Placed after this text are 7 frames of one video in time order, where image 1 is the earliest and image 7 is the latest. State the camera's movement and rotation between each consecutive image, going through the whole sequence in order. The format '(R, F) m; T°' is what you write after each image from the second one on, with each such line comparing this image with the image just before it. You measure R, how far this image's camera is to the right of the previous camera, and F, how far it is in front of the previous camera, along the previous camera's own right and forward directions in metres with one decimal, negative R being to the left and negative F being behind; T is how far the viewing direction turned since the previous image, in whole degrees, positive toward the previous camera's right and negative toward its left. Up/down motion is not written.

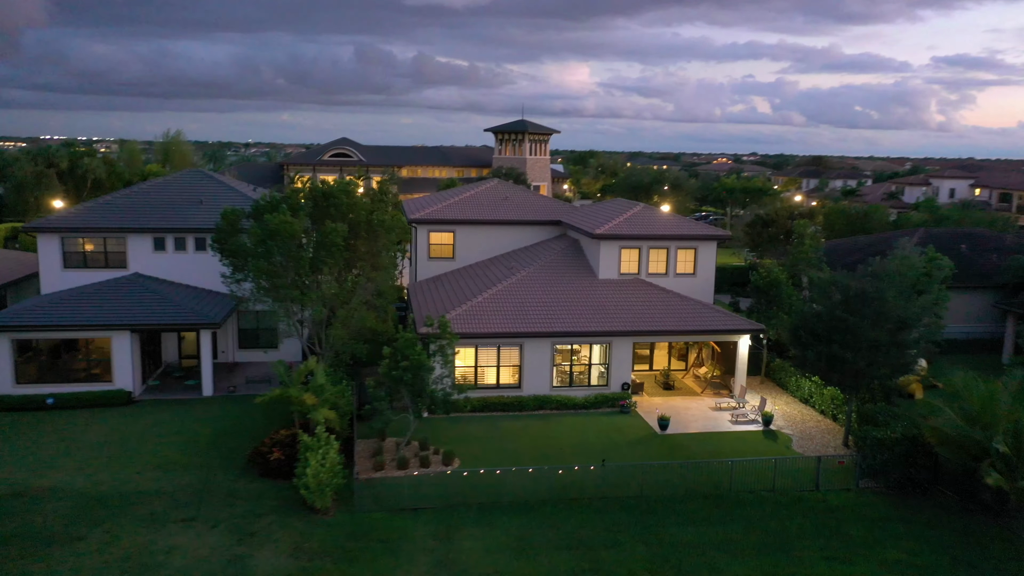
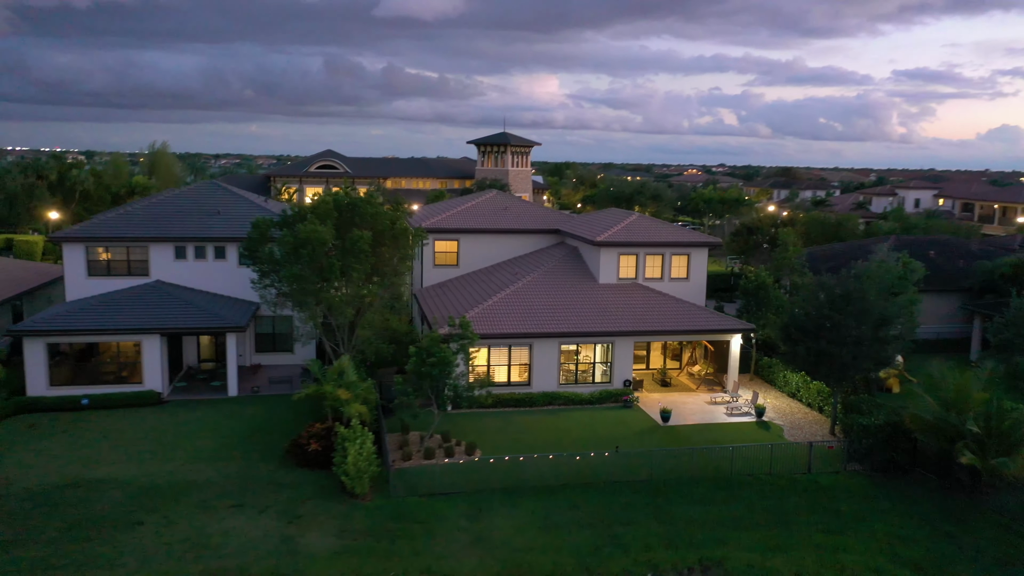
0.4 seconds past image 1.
(-1.1, -1.5) m; +2°
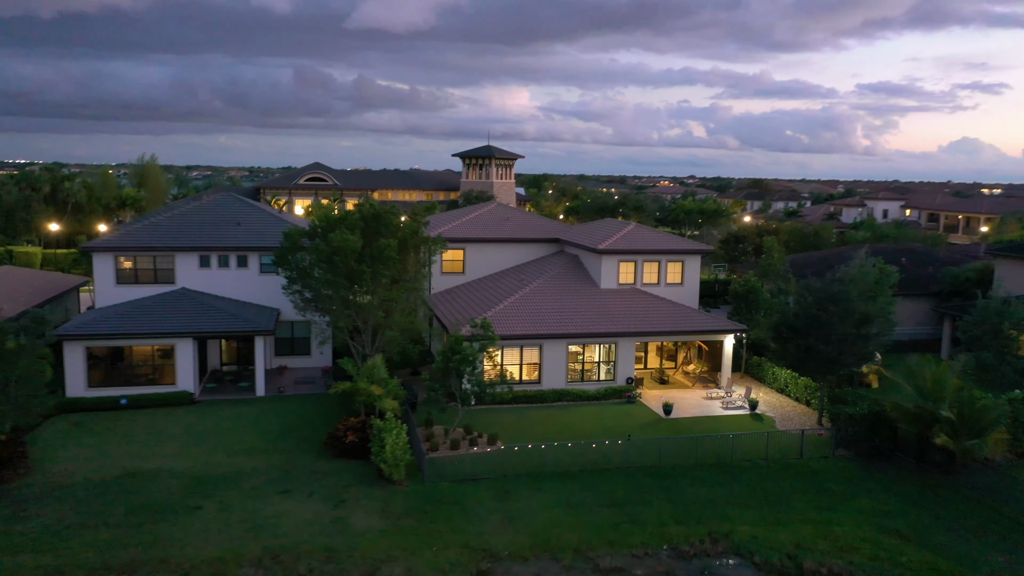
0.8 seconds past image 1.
(-1.2, -1.7) m; +2°
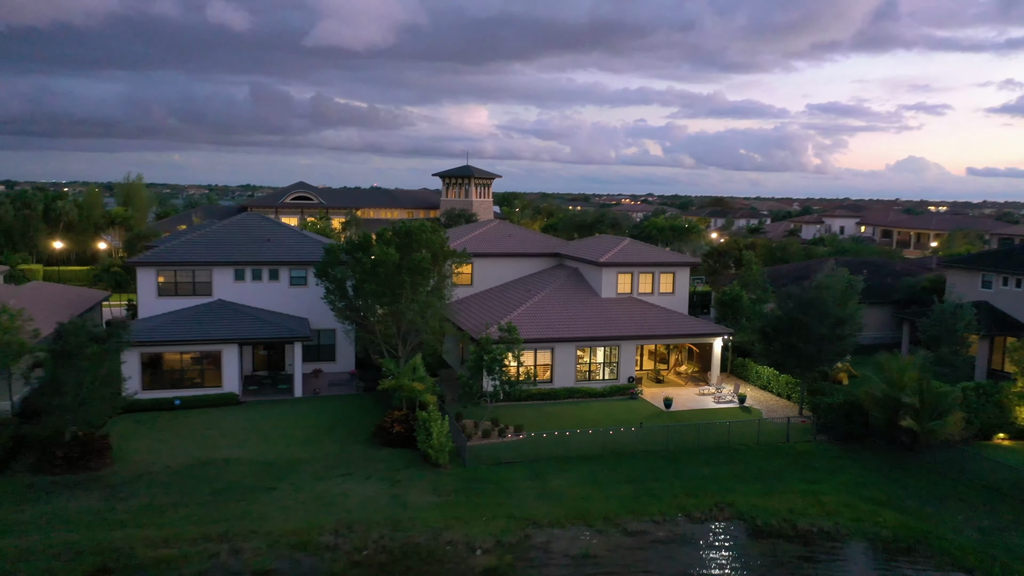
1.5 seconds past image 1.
(-1.9, -2.8) m; +3°
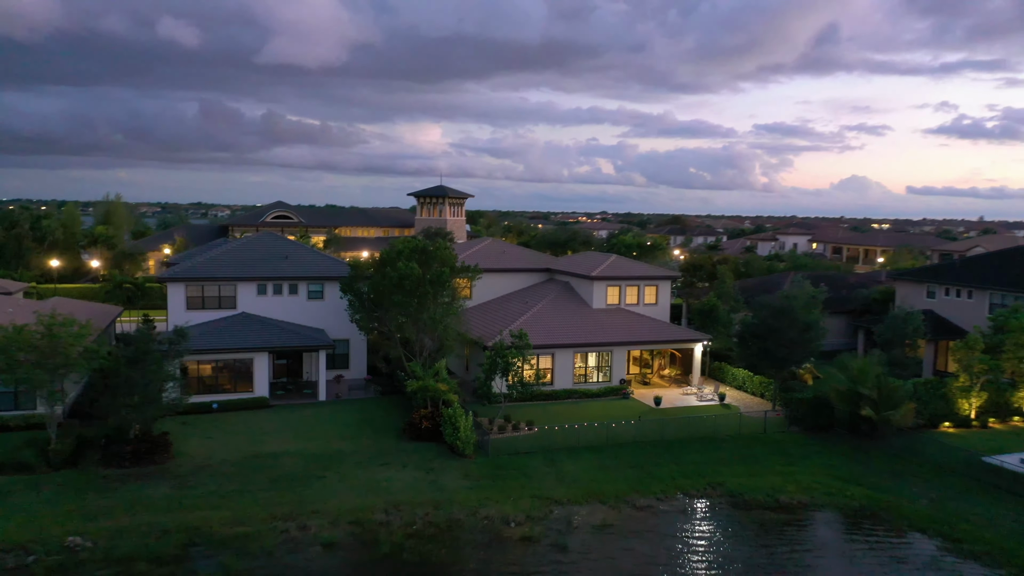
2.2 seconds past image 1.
(-1.9, -2.9) m; +3°
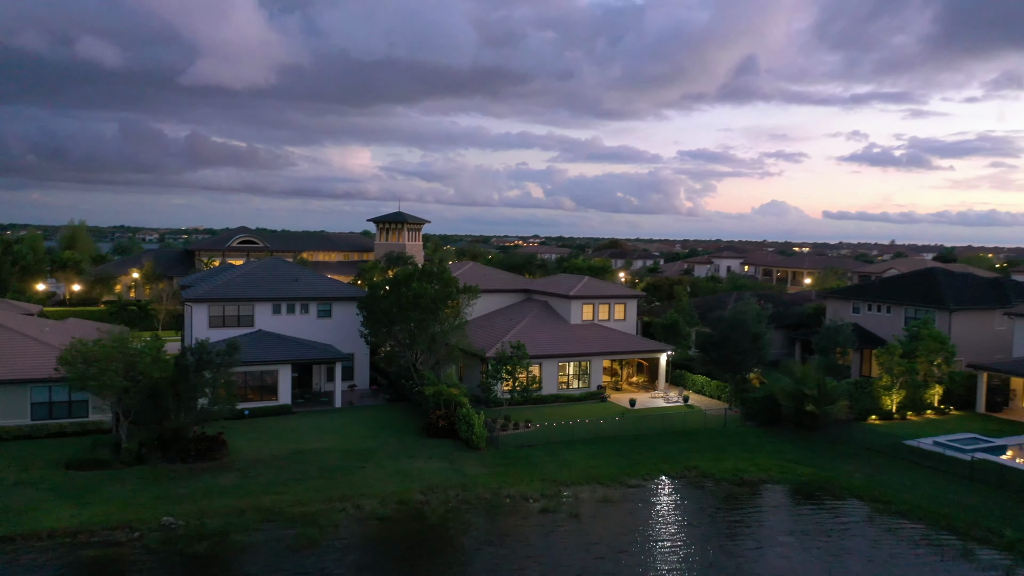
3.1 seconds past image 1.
(-2.6, -4.2) m; +5°
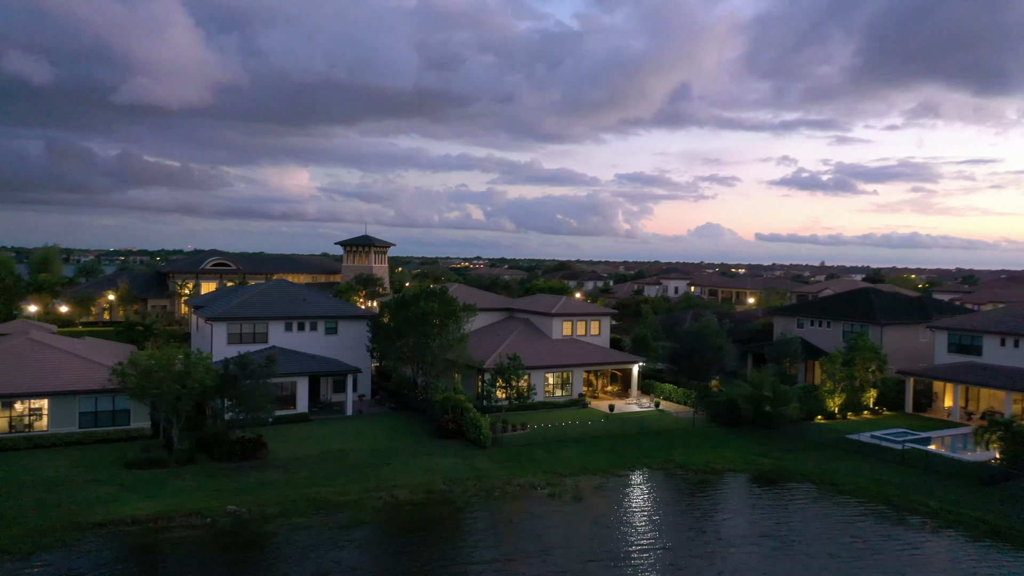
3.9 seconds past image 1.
(-2.5, -4.0) m; +4°
